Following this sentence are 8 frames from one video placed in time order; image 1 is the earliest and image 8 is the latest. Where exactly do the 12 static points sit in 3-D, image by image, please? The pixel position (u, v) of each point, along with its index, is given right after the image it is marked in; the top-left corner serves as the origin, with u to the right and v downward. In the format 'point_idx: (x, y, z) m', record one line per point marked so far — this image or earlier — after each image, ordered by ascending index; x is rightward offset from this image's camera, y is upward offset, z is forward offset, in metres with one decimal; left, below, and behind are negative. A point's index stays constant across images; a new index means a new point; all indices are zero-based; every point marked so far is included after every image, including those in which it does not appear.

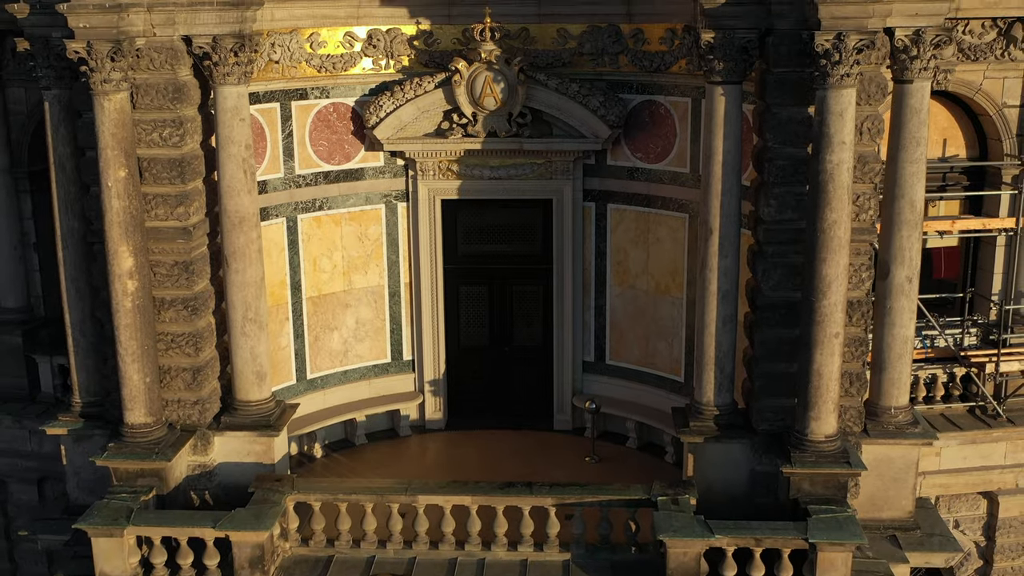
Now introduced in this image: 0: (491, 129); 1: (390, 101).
0: (-0.4, +2.7, +19.2) m
1: (-2.1, +3.1, +19.0) m
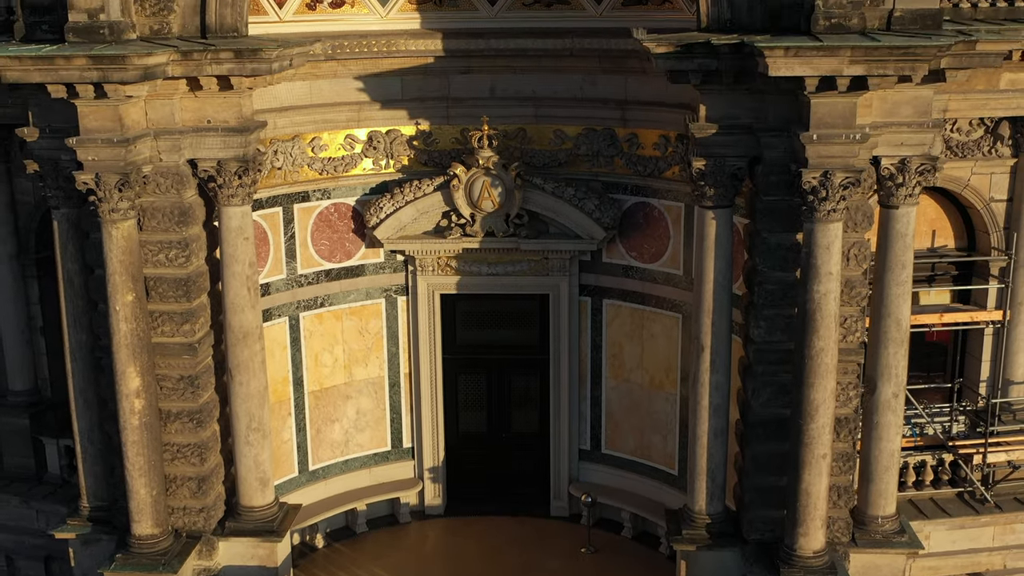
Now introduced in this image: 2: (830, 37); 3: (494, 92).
0: (-0.4, +1.0, +19.7) m
1: (-2.1, +1.5, +19.4) m
2: (+3.9, +3.1, +13.9) m
3: (-0.3, +3.5, +19.6) m
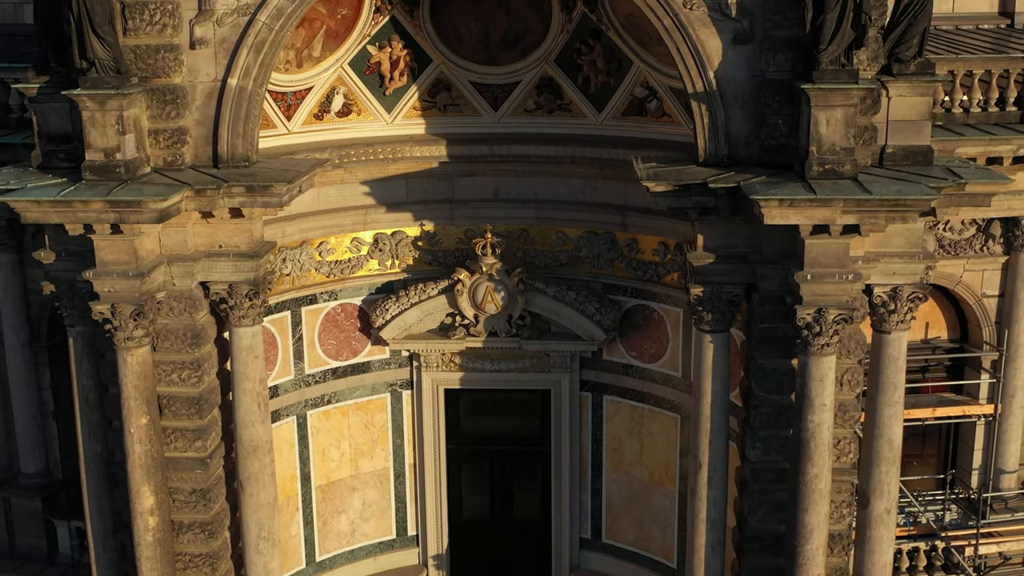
0: (-0.4, -0.7, +20.1) m
1: (-2.1, -0.3, +19.9) m
2: (+4.0, +1.3, +14.3) m
3: (-0.3, +1.7, +20.0) m
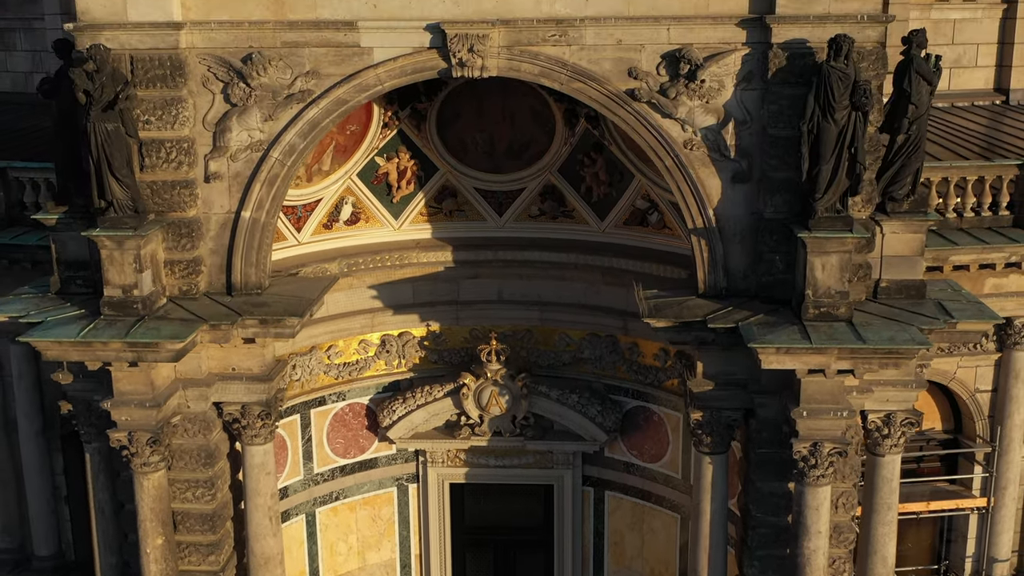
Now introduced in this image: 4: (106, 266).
0: (-0.3, -2.6, +20.6) m
1: (-2.0, -2.1, +20.3) m
2: (+4.0, -0.5, +14.8) m
3: (-0.2, -0.1, +20.5) m
4: (-5.6, +0.3, +15.6) m
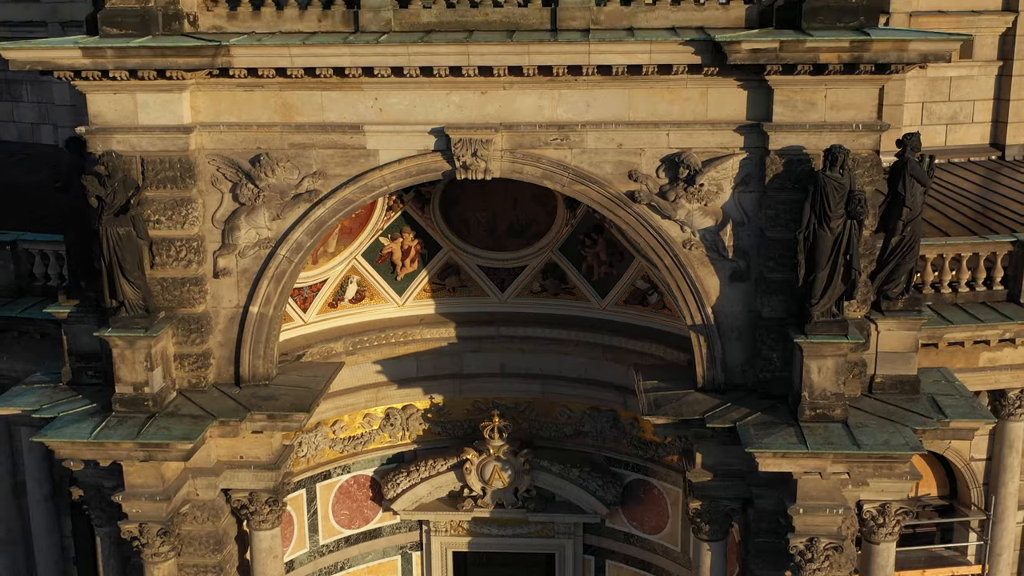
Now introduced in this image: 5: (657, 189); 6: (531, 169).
0: (-0.2, -3.9, +20.9) m
1: (-2.0, -3.5, +20.7) m
2: (+4.1, -1.9, +15.2) m
3: (-0.2, -1.5, +20.8) m
4: (-5.6, -1.1, +15.9) m
5: (+2.0, +1.4, +15.8) m
6: (+0.3, +1.7, +15.9) m
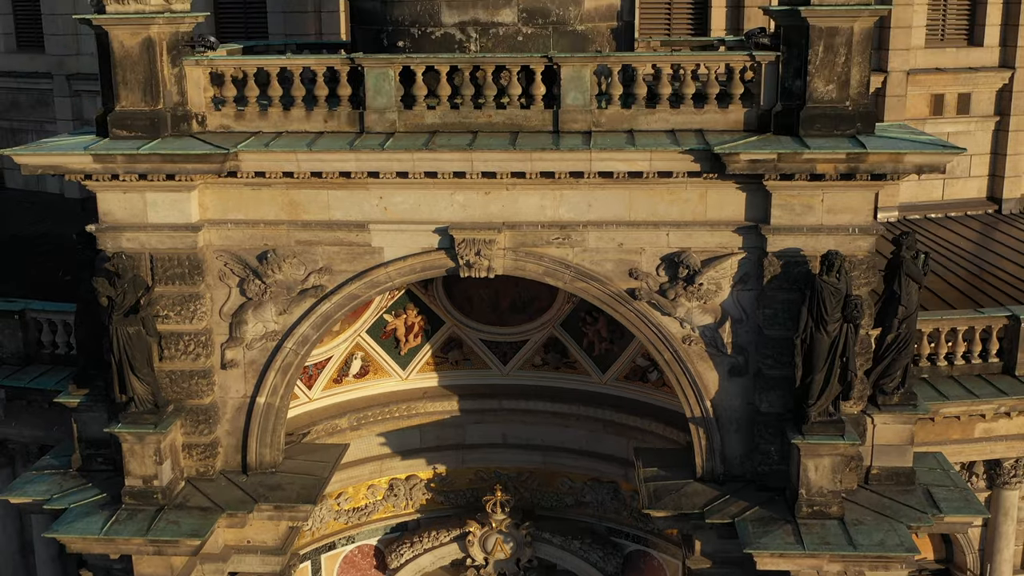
0: (-0.2, -5.3, +21.3) m
1: (-1.9, -4.9, +21.0) m
2: (+4.1, -3.3, +15.5) m
3: (-0.1, -2.9, +21.1) m
4: (-5.5, -2.5, +16.2) m
5: (+2.1, 0.0, +16.1) m
6: (+0.3, +0.3, +16.2) m
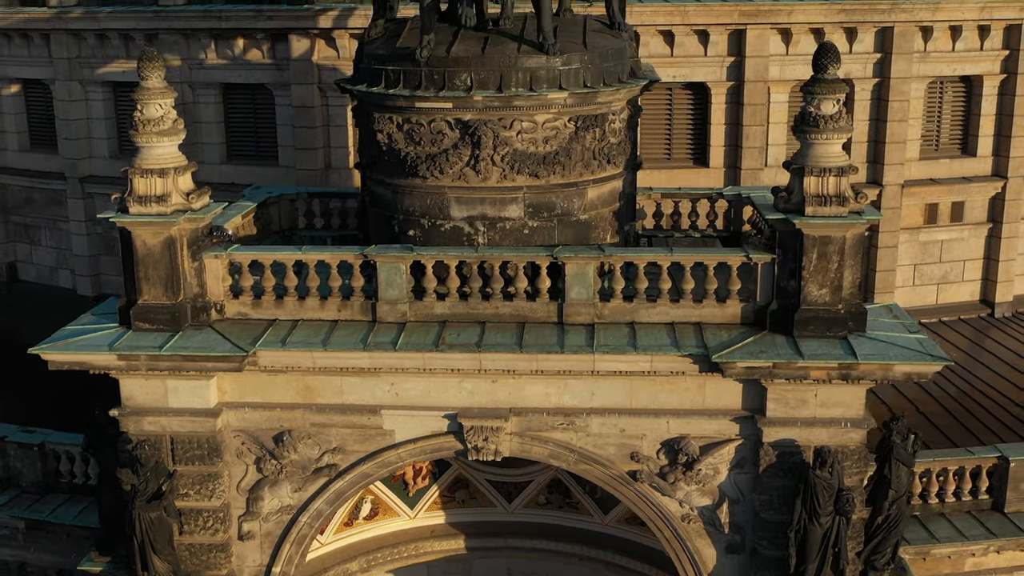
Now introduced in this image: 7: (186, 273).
0: (-0.1, -8.0, +22.0) m
1: (-1.8, -7.6, +21.7) m
2: (+4.2, -6.0, +16.2) m
3: (0.0, -5.6, +21.8) m
4: (-5.5, -5.2, +16.9) m
5: (+2.2, -2.7, +16.8) m
6: (+0.4, -2.4, +16.9) m
7: (-4.8, +0.2, +16.6) m
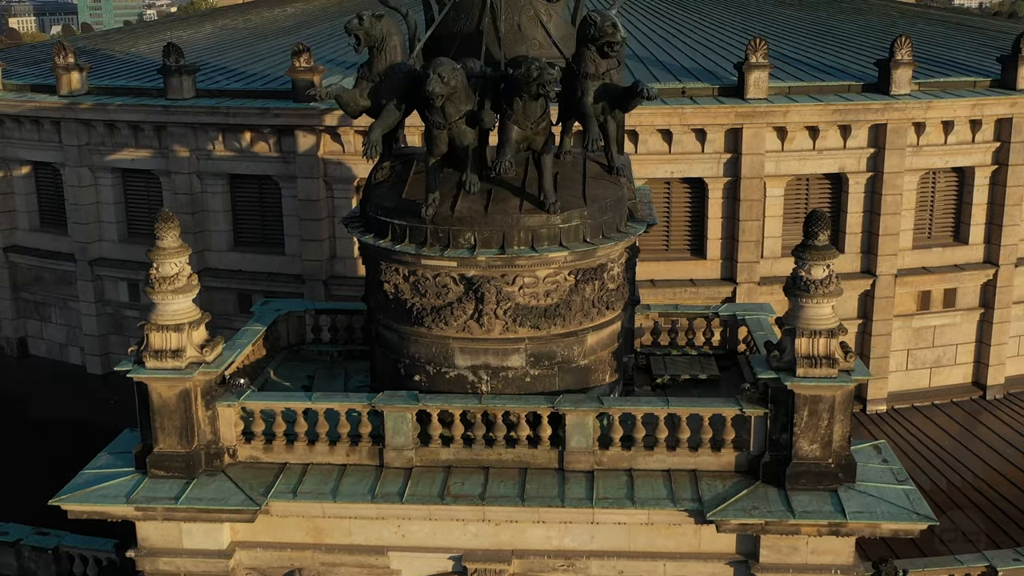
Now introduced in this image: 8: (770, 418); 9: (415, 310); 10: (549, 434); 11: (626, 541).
0: (-0.1, -10.3, +22.6) m
1: (-1.8, -9.8, +22.3) m
2: (+4.2, -8.3, +16.8) m
3: (0.0, -7.8, +22.4) m
4: (-5.4, -7.5, +17.5) m
5: (+2.2, -5.0, +17.4) m
6: (+0.4, -4.7, +17.5) m
7: (-4.8, -2.0, +17.2) m
8: (+3.8, -1.9, +16.7) m
9: (-1.5, -0.3, +17.4) m
10: (+0.6, -2.2, +17.2) m
11: (+1.7, -3.9, +17.3) m
